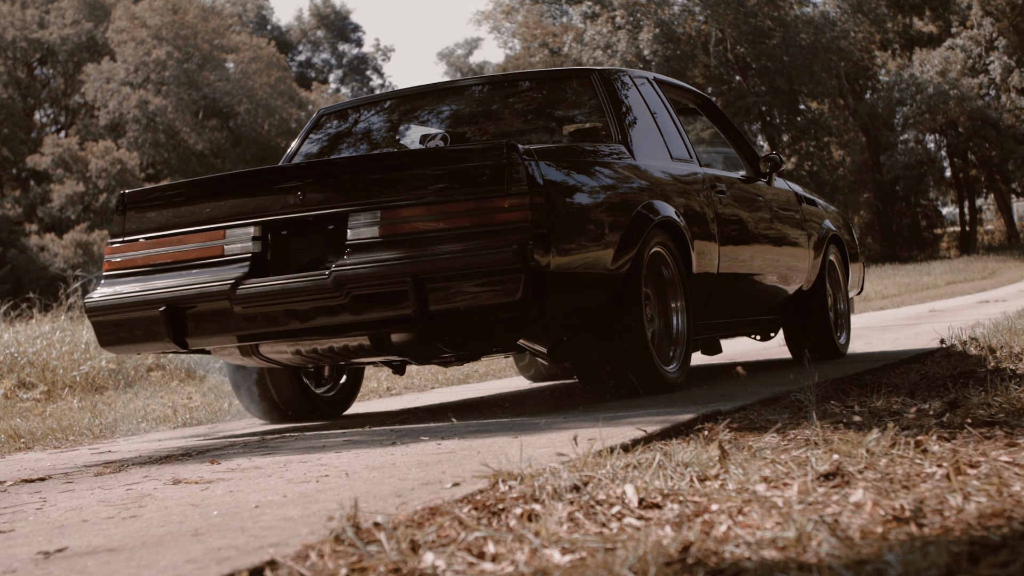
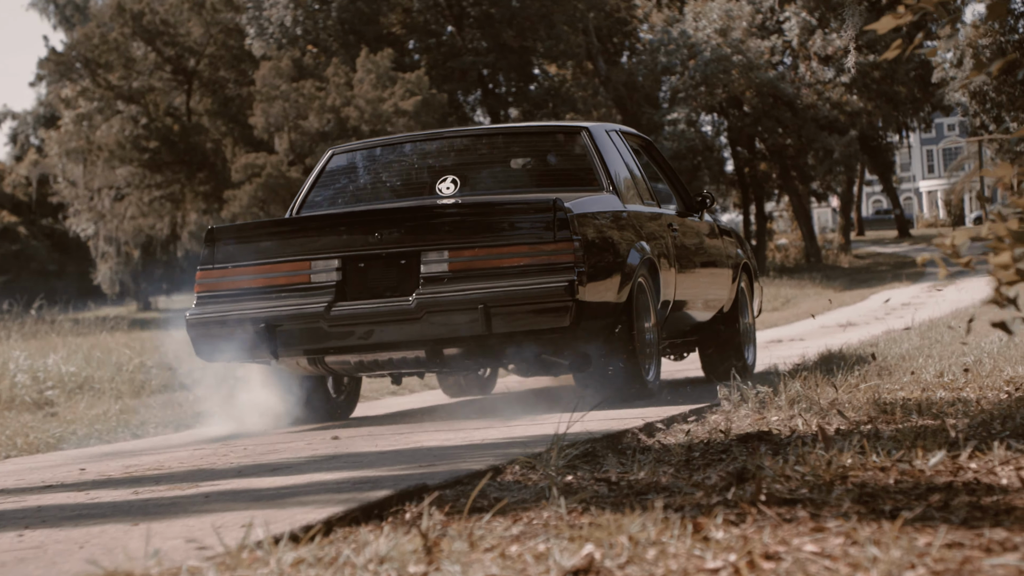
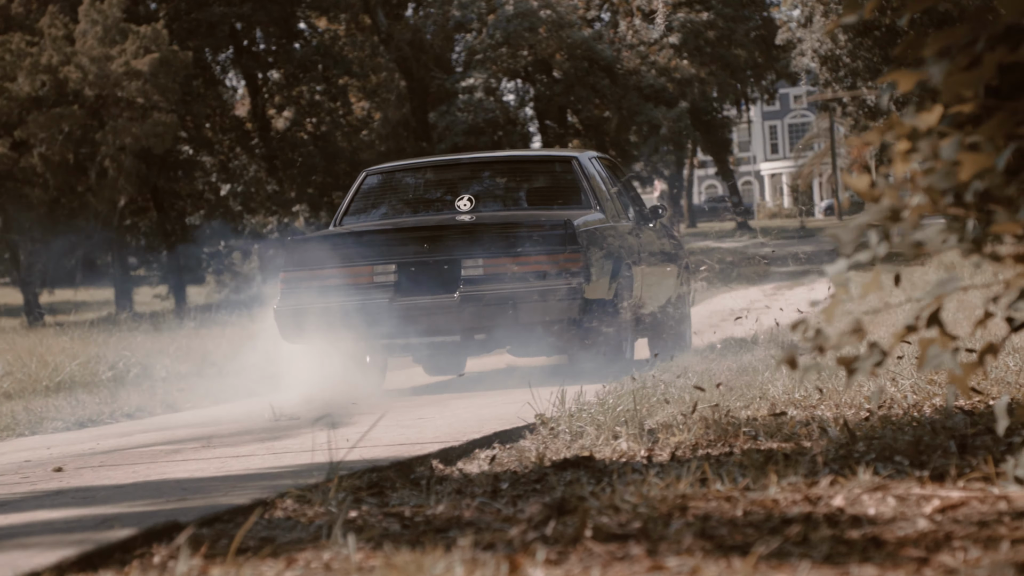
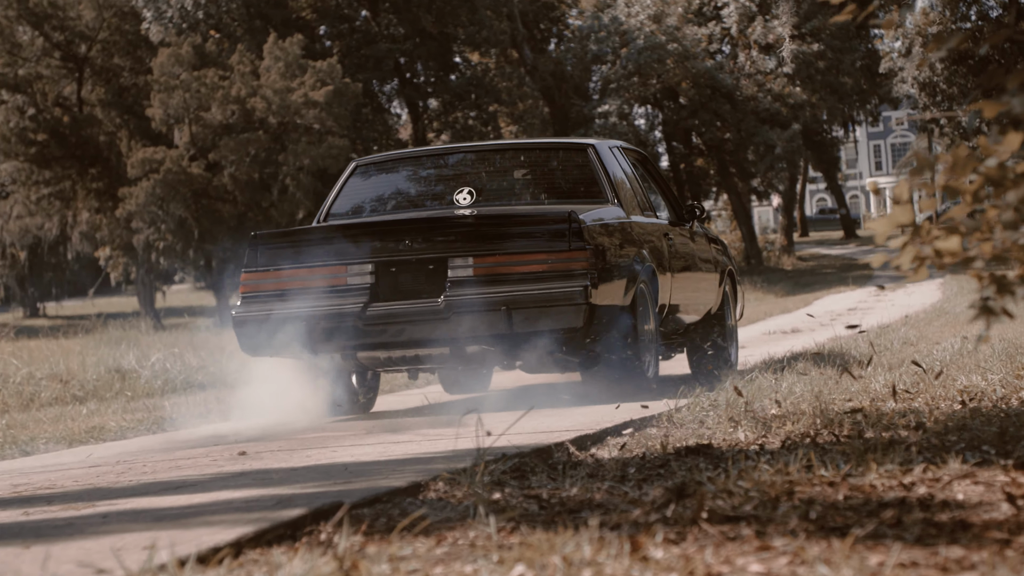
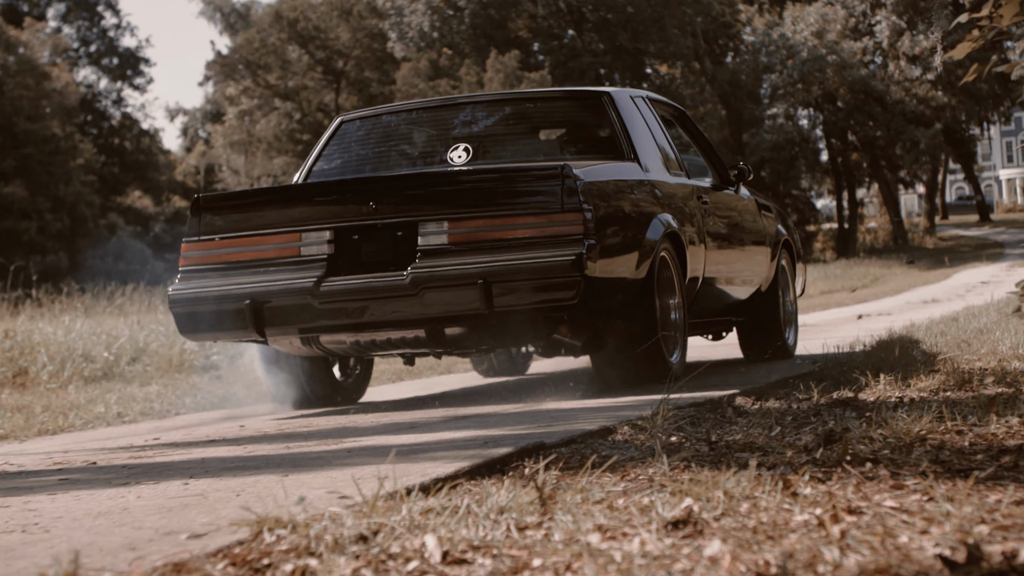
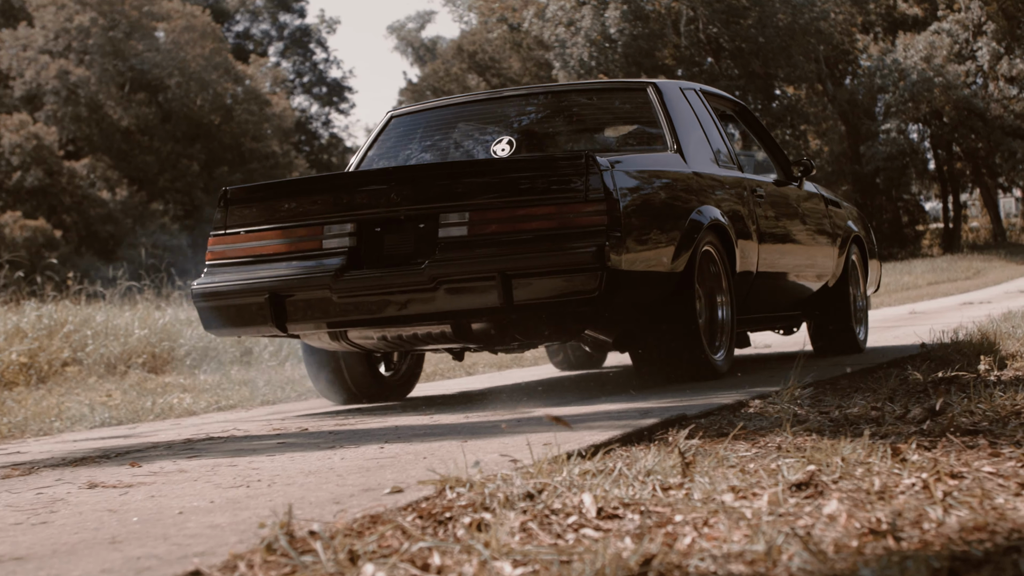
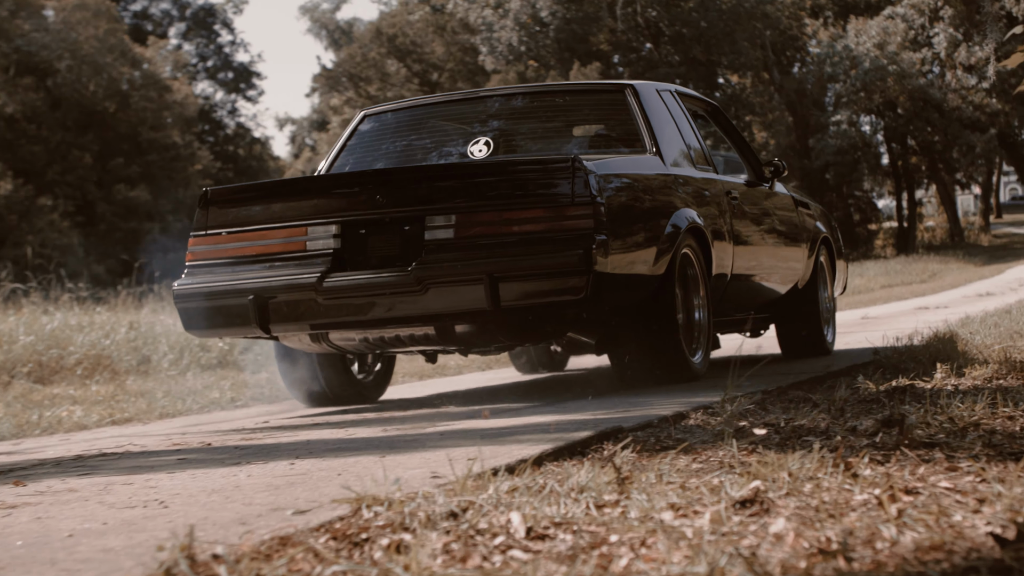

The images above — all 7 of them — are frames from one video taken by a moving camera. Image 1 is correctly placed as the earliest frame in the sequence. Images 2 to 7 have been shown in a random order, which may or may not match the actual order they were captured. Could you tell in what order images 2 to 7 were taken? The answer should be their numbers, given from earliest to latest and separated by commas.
6, 7, 5, 2, 4, 3
